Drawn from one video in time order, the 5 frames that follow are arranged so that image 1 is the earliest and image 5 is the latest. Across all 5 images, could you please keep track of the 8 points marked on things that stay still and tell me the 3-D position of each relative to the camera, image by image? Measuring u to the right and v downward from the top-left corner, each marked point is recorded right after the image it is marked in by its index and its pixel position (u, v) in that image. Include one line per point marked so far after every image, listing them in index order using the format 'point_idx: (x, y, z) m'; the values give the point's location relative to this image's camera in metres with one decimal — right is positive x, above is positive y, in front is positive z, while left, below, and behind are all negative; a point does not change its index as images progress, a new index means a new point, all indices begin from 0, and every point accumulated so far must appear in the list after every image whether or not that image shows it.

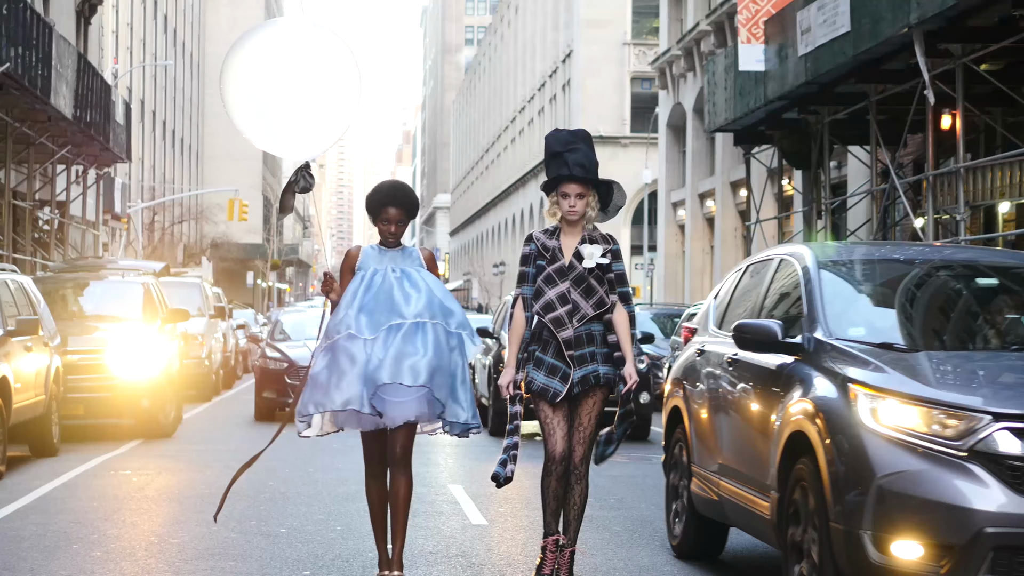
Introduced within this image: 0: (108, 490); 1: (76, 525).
0: (-3.3, -1.6, +10.6) m
1: (-2.9, -1.6, +8.6) m
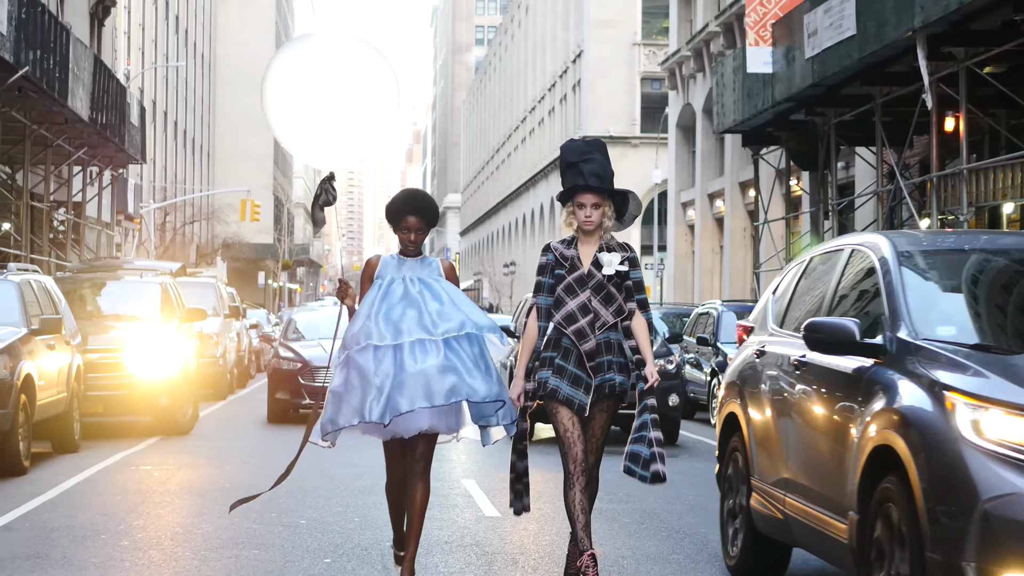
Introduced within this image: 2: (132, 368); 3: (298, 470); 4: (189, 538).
0: (-3.2, -1.6, +10.9) m
1: (-2.8, -1.6, +8.9) m
2: (-4.5, -0.9, +15.7) m
3: (-1.9, -1.6, +11.9) m
4: (-1.9, -1.5, +7.9) m
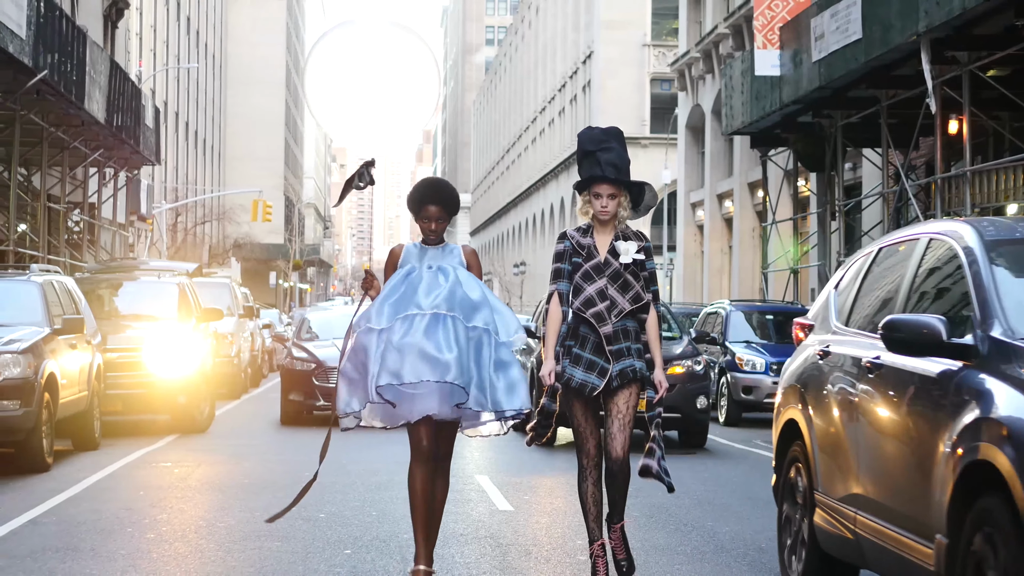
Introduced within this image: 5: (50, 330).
0: (-3.1, -1.6, +11.2) m
1: (-2.7, -1.6, +9.2) m
2: (-4.4, -0.9, +16.0) m
3: (-1.8, -1.7, +12.2) m
4: (-1.9, -1.5, +8.2) m
5: (-4.4, -0.4, +12.5) m
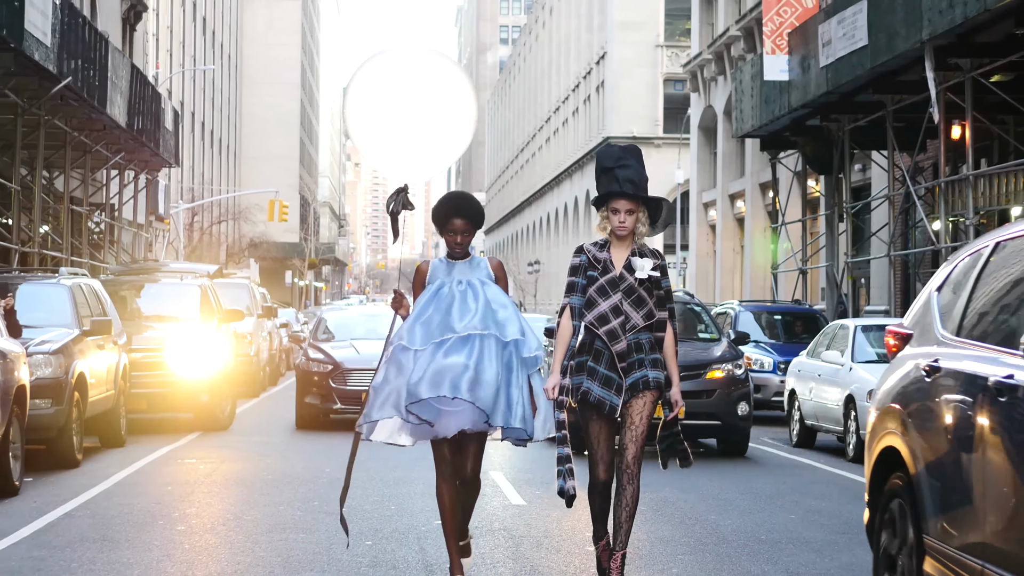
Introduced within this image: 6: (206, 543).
0: (-3.0, -1.7, +11.6) m
1: (-2.6, -1.6, +9.7) m
2: (-4.2, -1.0, +16.5) m
3: (-1.7, -1.7, +12.6) m
4: (-1.8, -1.5, +8.6) m
5: (-4.3, -0.4, +13.0) m
6: (-1.8, -1.5, +7.9) m
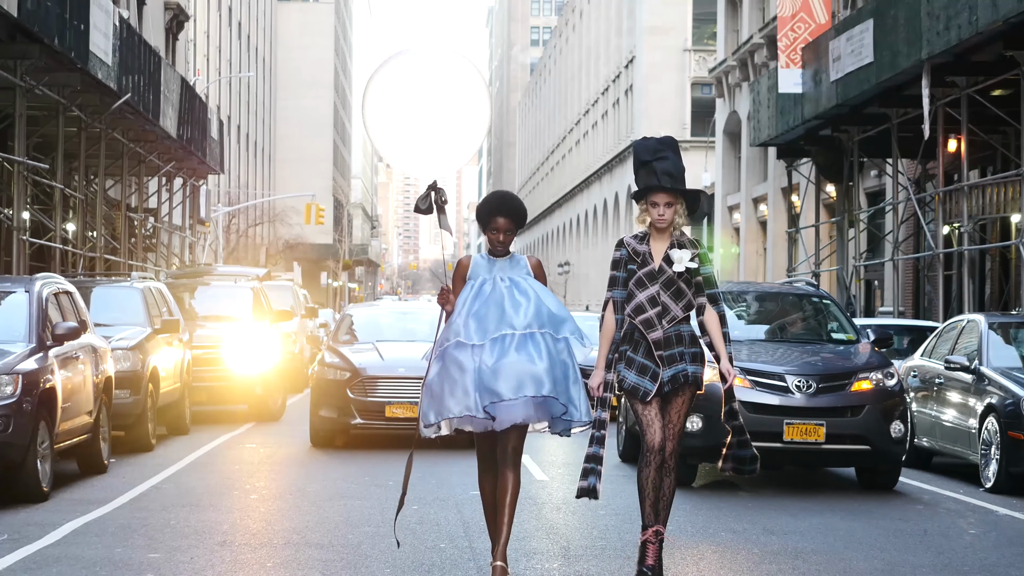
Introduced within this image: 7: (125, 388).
0: (-2.7, -1.7, +13.1) m
1: (-2.4, -1.6, +11.1) m
2: (-3.9, -1.0, +17.9) m
3: (-1.4, -1.7, +14.1) m
4: (-1.6, -1.6, +10.0) m
5: (-4.0, -0.5, +14.5) m
6: (-1.7, -1.6, +9.3) m
7: (-3.9, -1.0, +13.2) m
